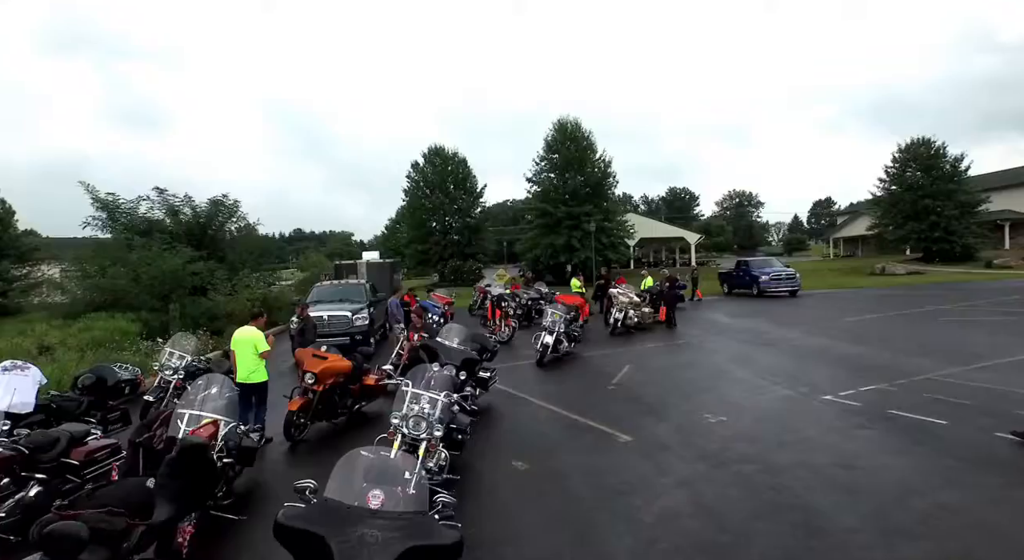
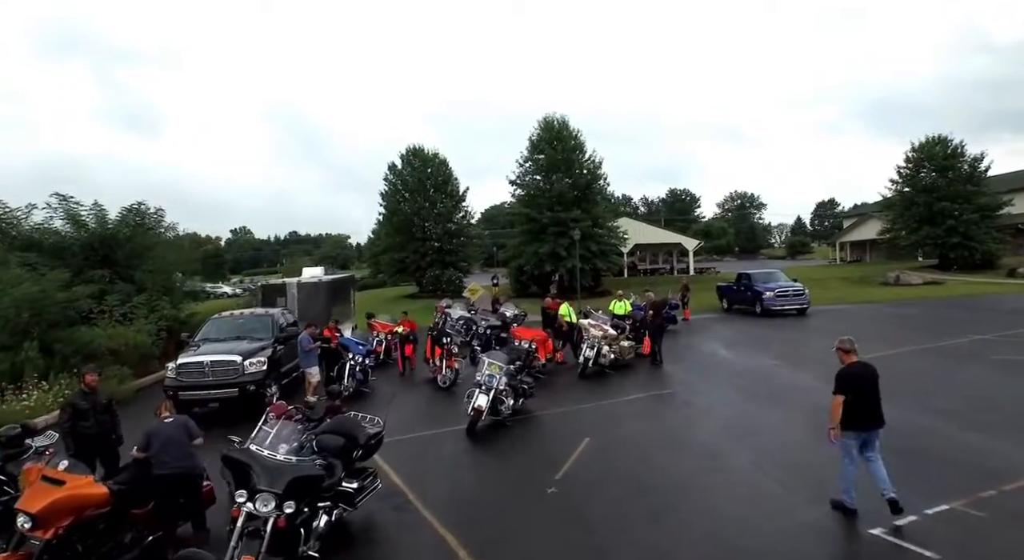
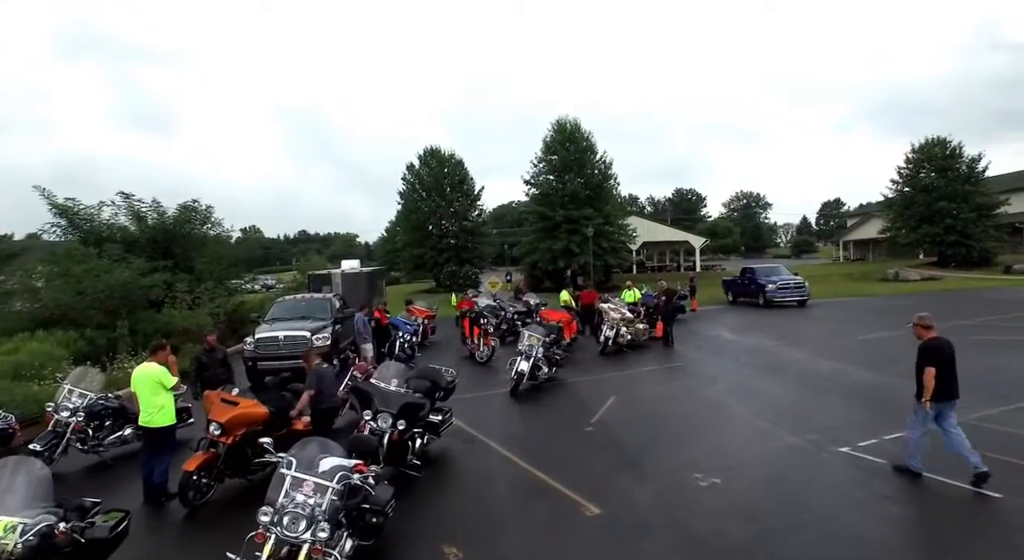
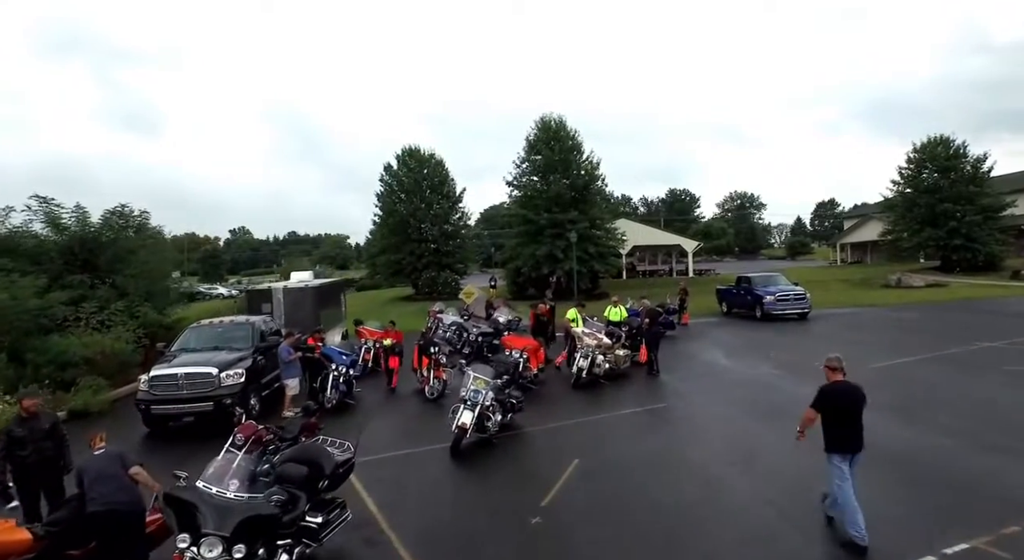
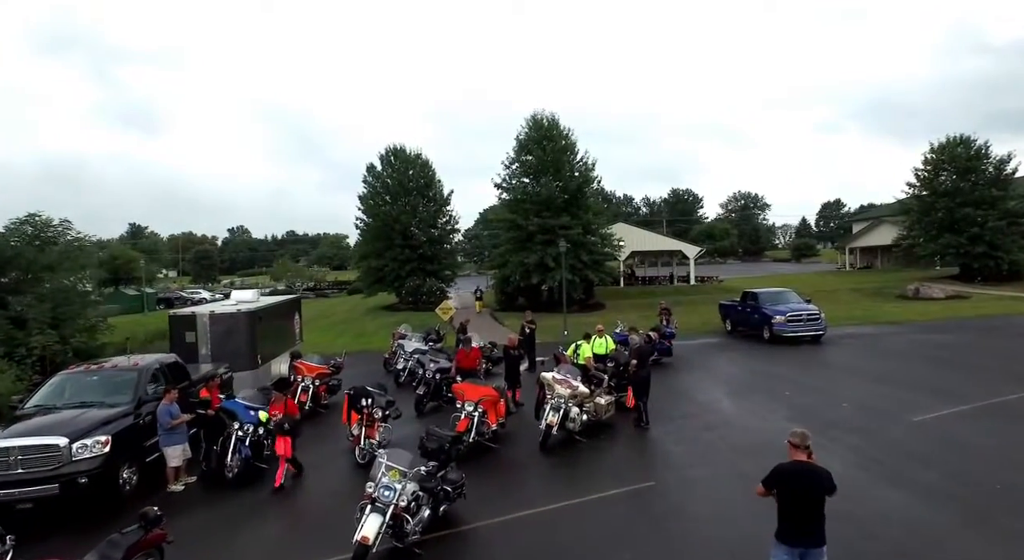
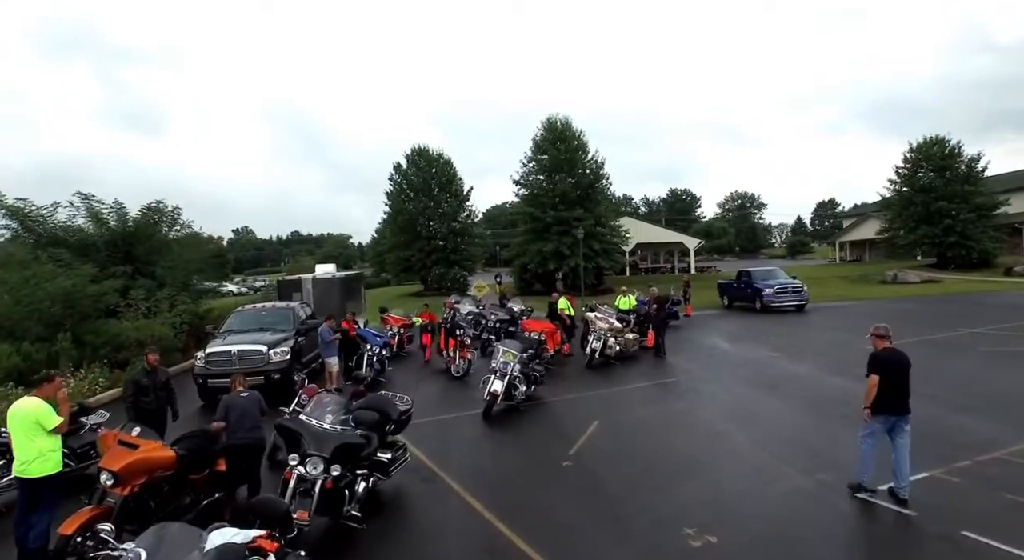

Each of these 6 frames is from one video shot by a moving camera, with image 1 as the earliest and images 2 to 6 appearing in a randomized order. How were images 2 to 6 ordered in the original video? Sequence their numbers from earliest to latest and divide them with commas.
3, 6, 2, 4, 5
